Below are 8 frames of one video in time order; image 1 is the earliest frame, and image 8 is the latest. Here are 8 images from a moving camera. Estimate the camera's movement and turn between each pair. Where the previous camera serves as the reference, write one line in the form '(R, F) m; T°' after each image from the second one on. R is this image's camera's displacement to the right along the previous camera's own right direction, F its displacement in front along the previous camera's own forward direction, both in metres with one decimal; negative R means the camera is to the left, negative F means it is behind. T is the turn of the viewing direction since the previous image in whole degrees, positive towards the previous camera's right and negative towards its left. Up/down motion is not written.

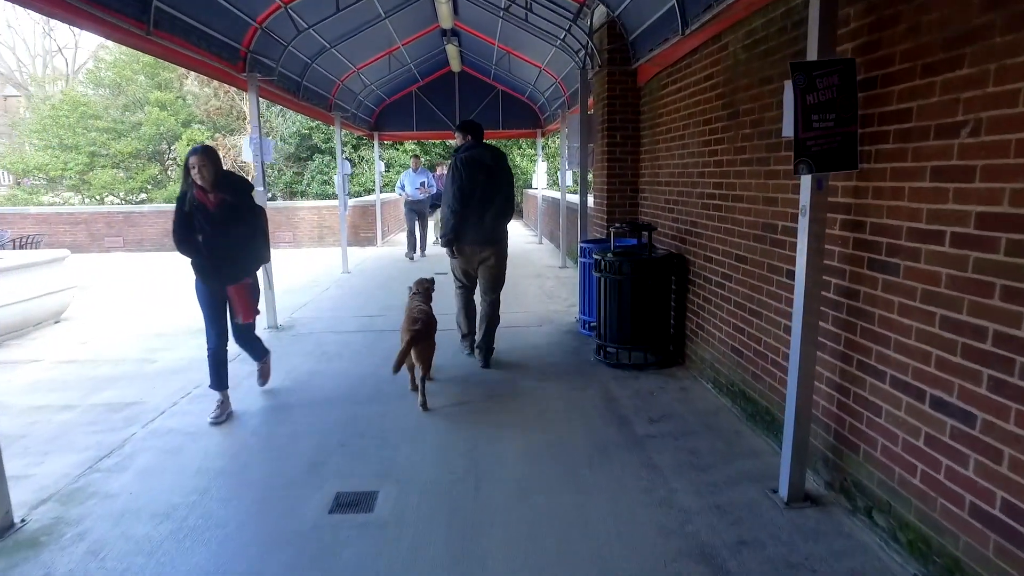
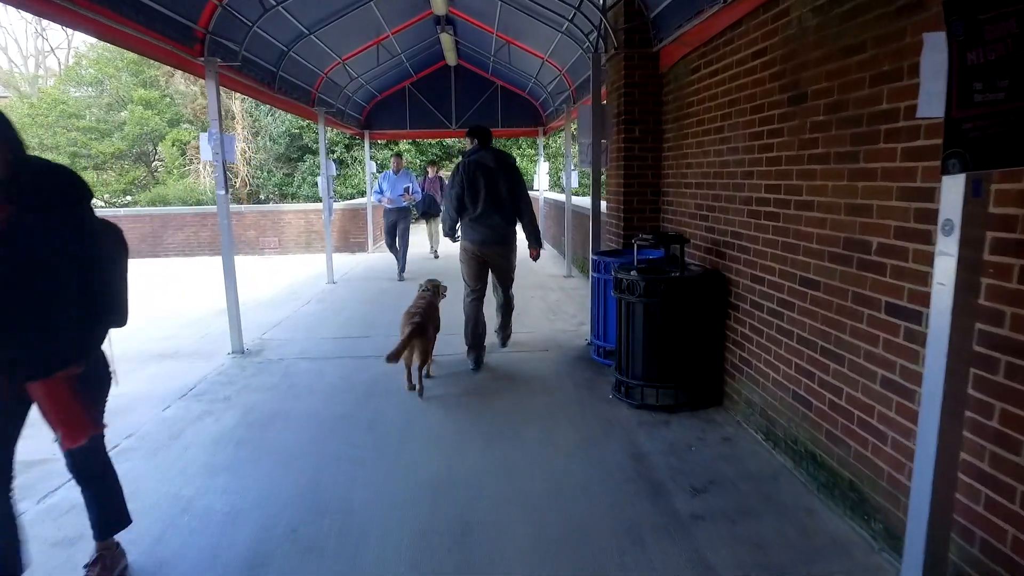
(0.0, +0.8) m; 0°
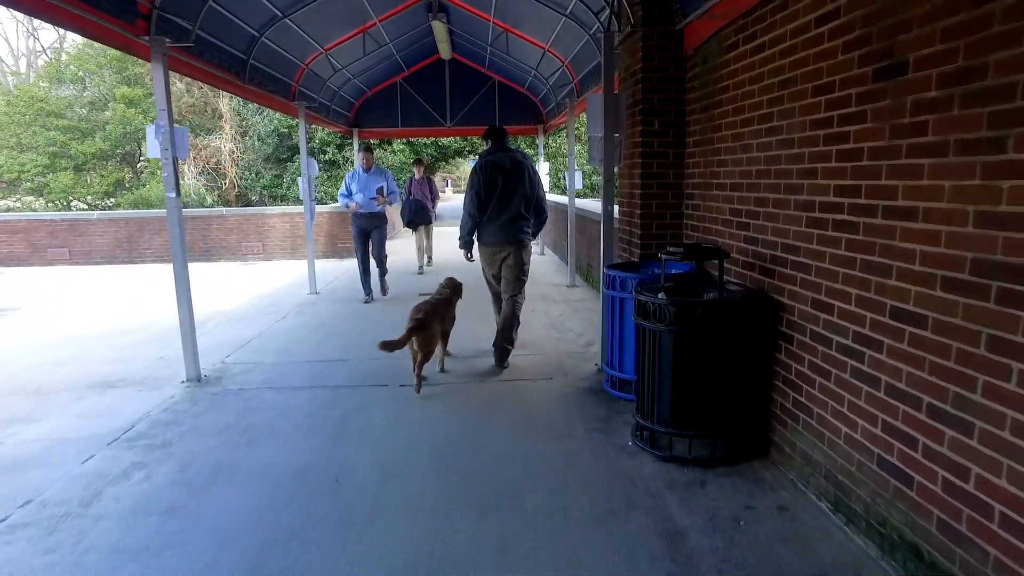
(0.0, +0.8) m; 0°
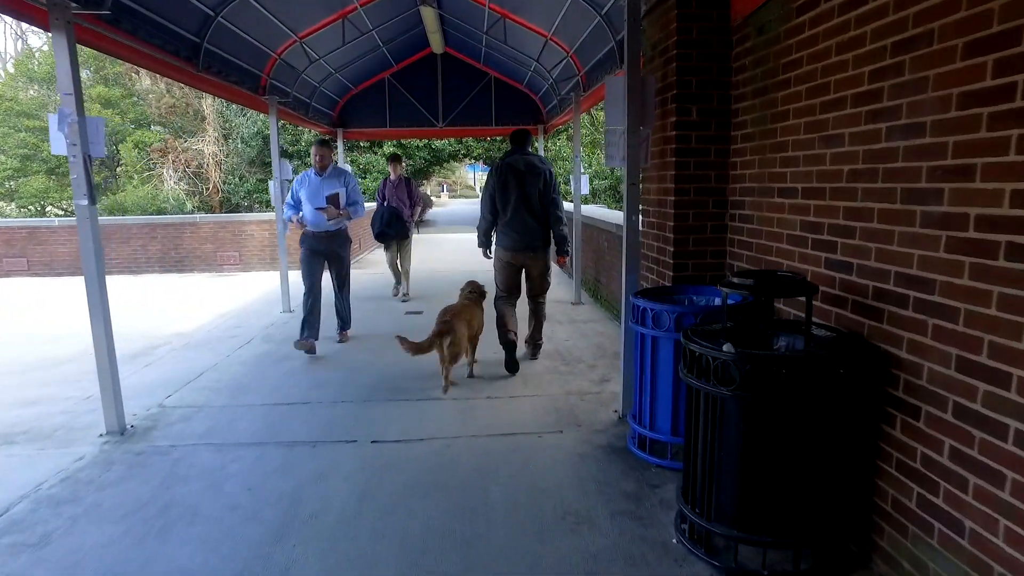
(0.0, +1.0) m; 0°
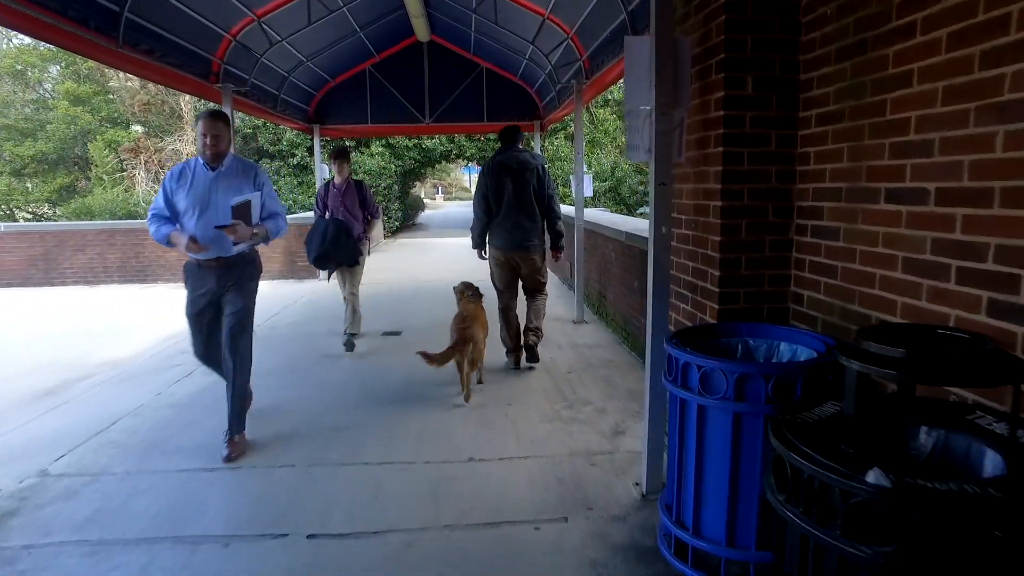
(0.0, +1.0) m; 0°
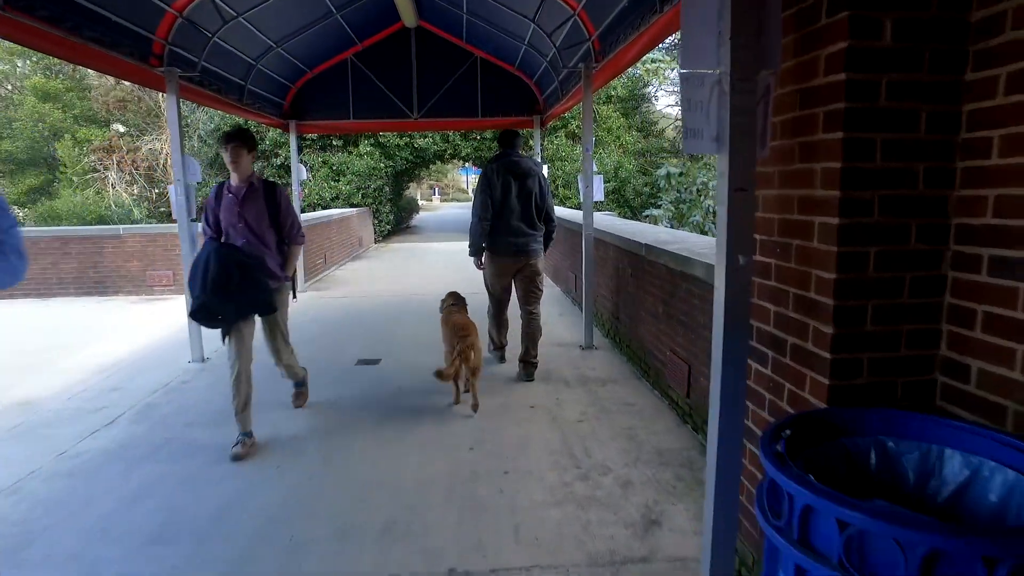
(0.0, +1.0) m; 0°
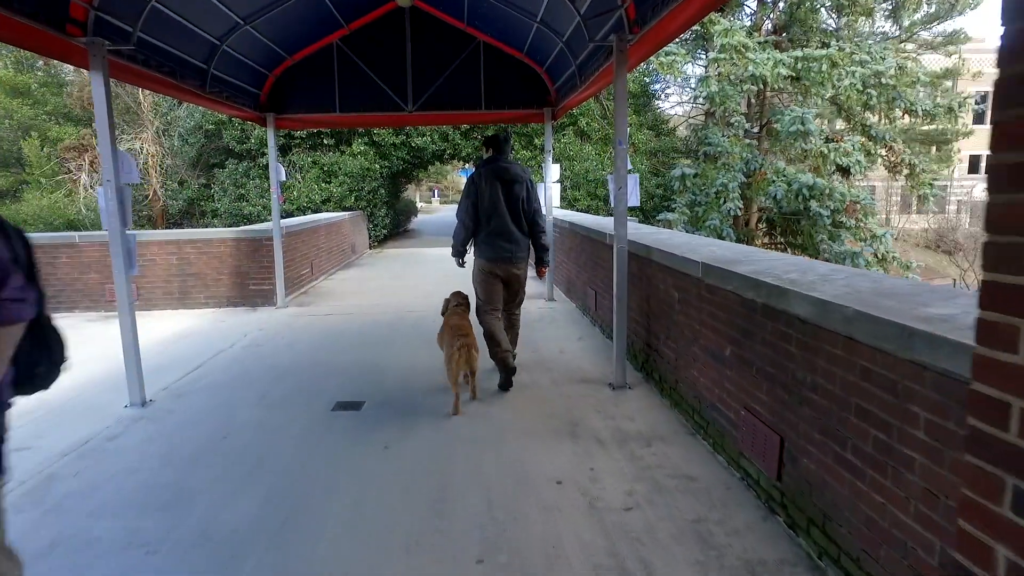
(-0.1, +1.1) m; 0°
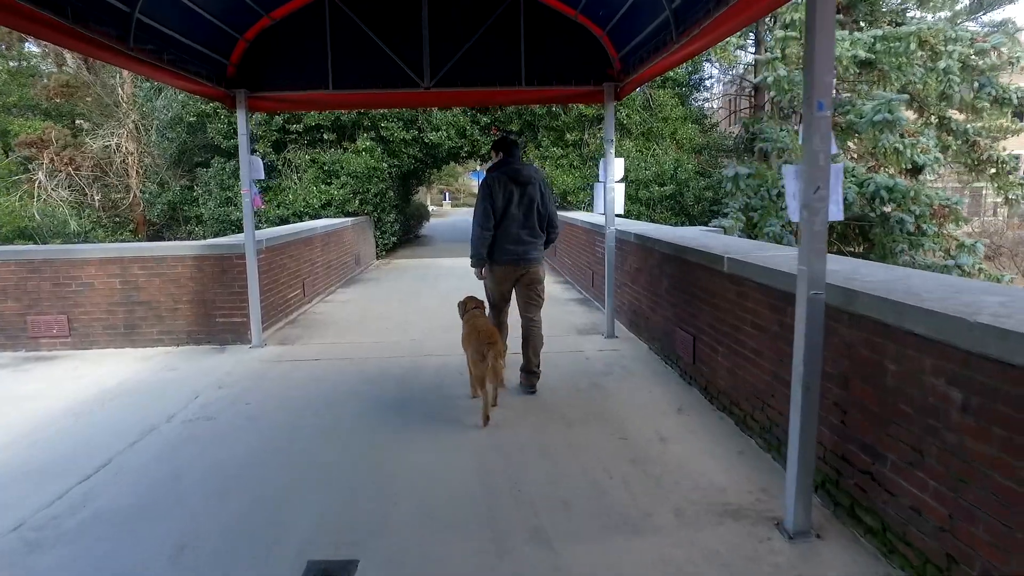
(-0.4, +2.1) m; -1°
